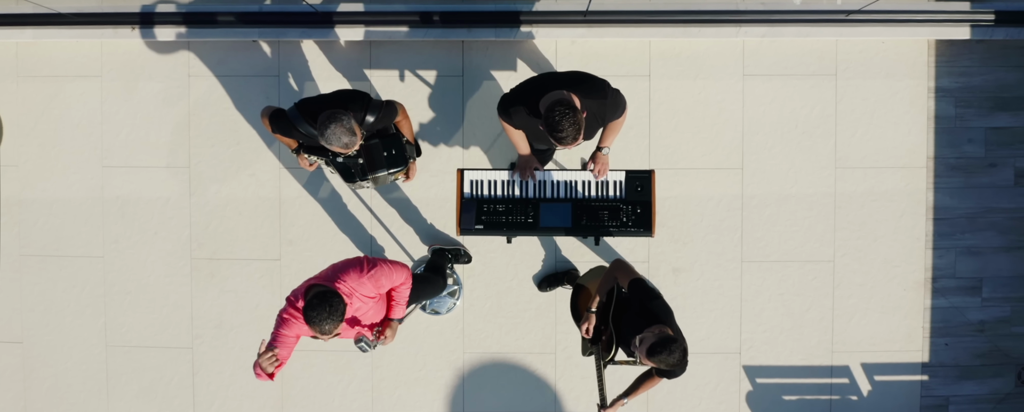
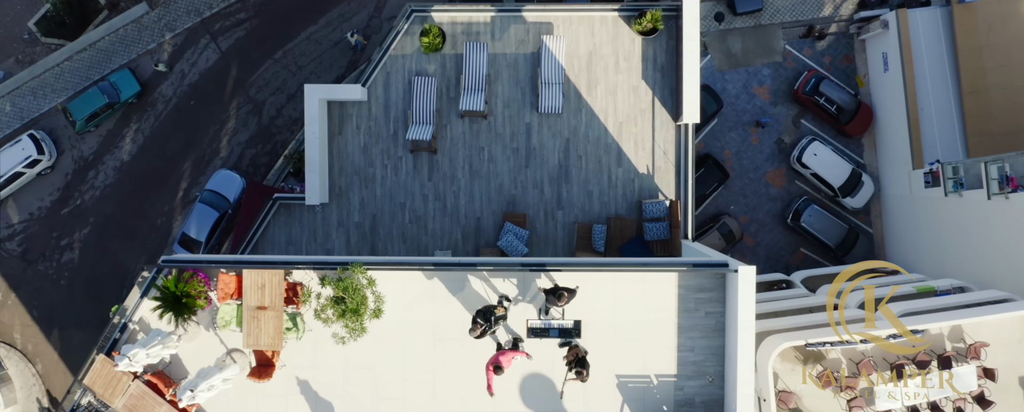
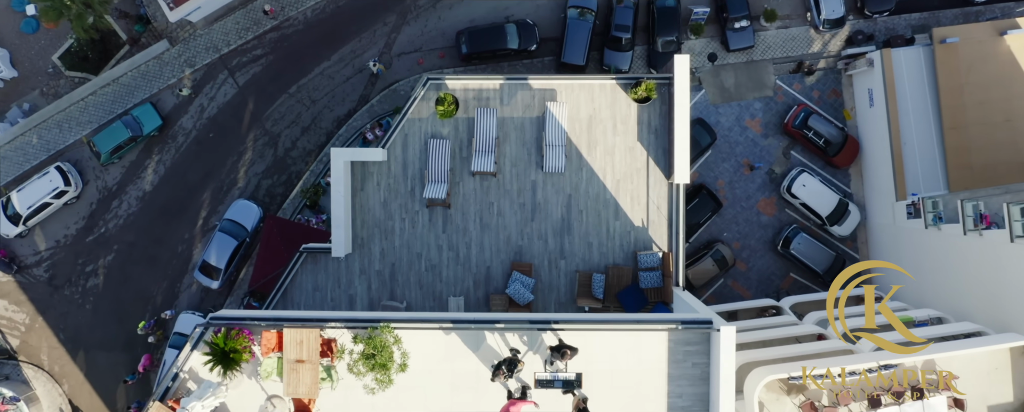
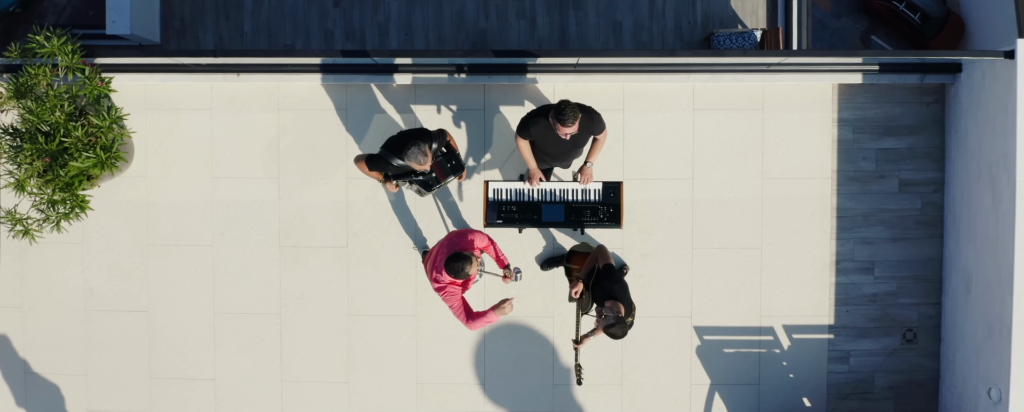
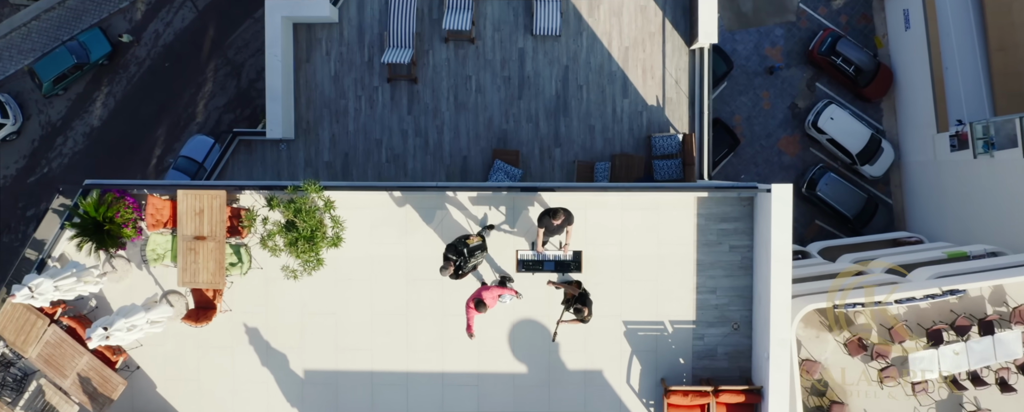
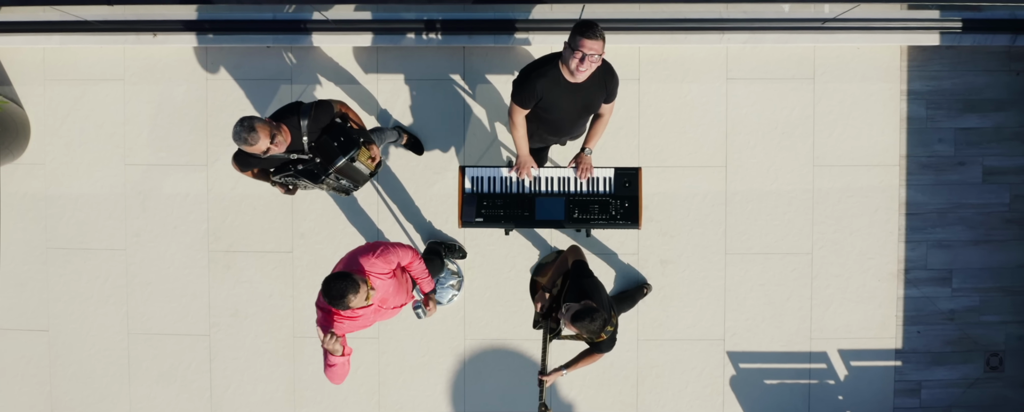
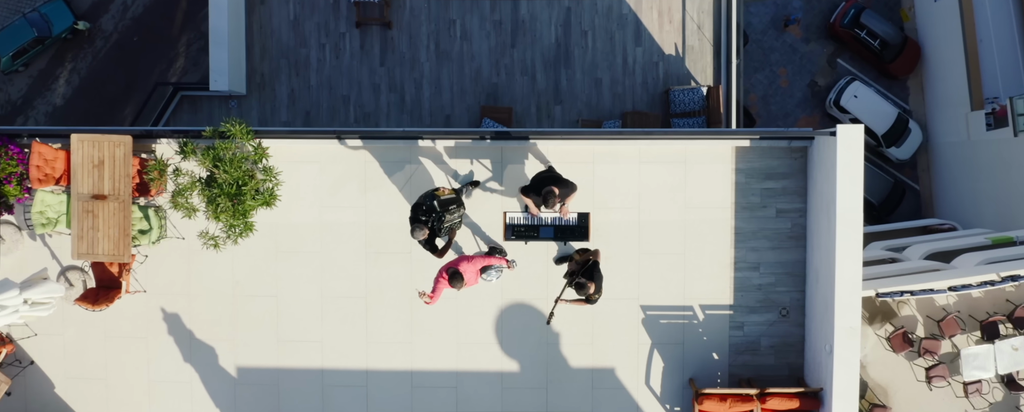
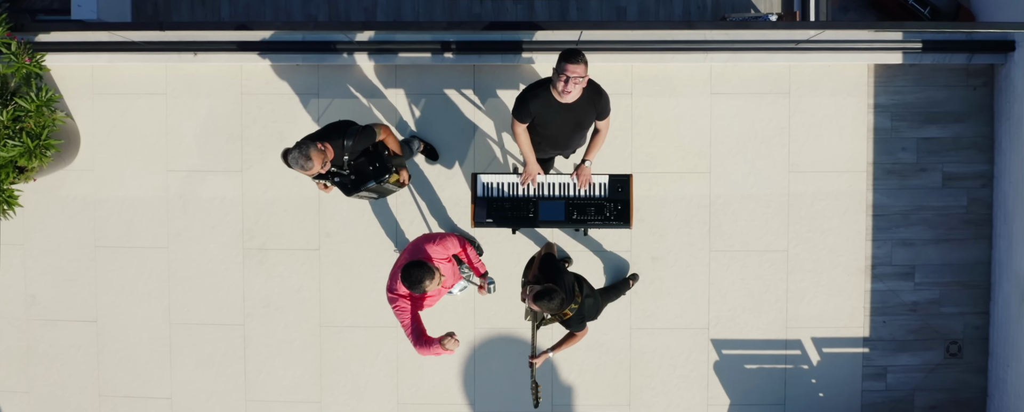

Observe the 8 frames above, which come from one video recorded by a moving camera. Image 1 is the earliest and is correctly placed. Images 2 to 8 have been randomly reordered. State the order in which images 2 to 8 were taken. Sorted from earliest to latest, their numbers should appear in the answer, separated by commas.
6, 8, 4, 7, 5, 2, 3
